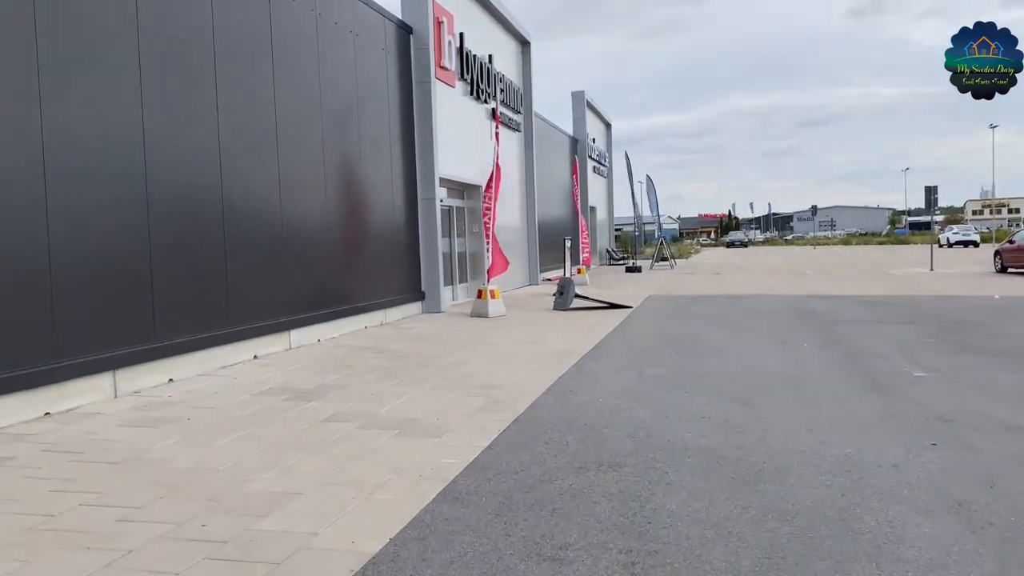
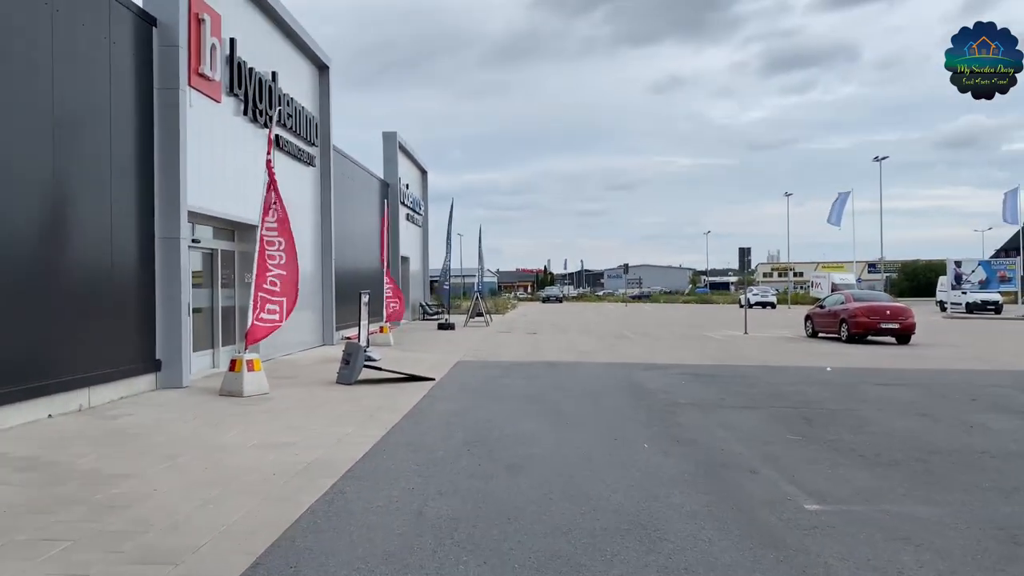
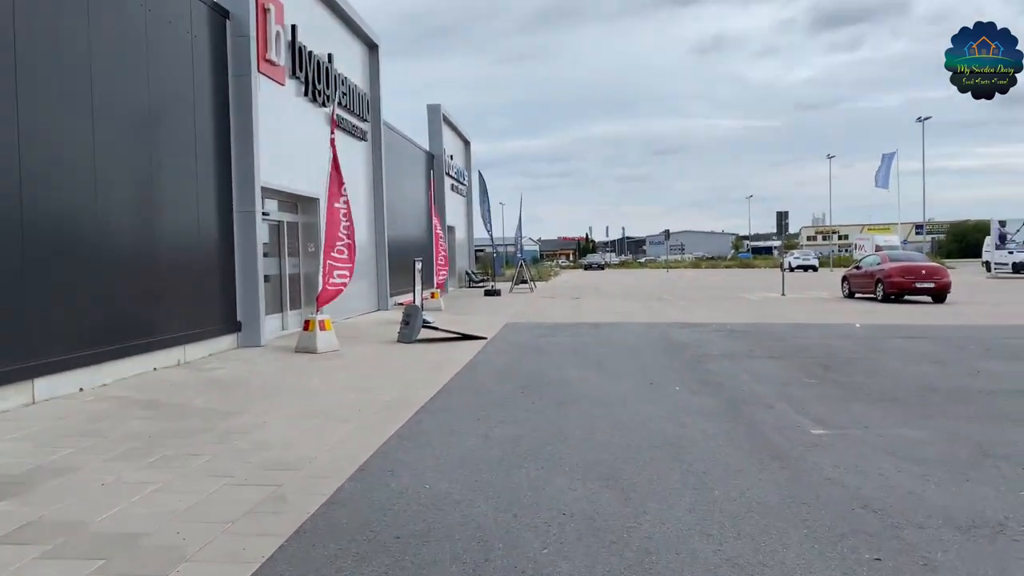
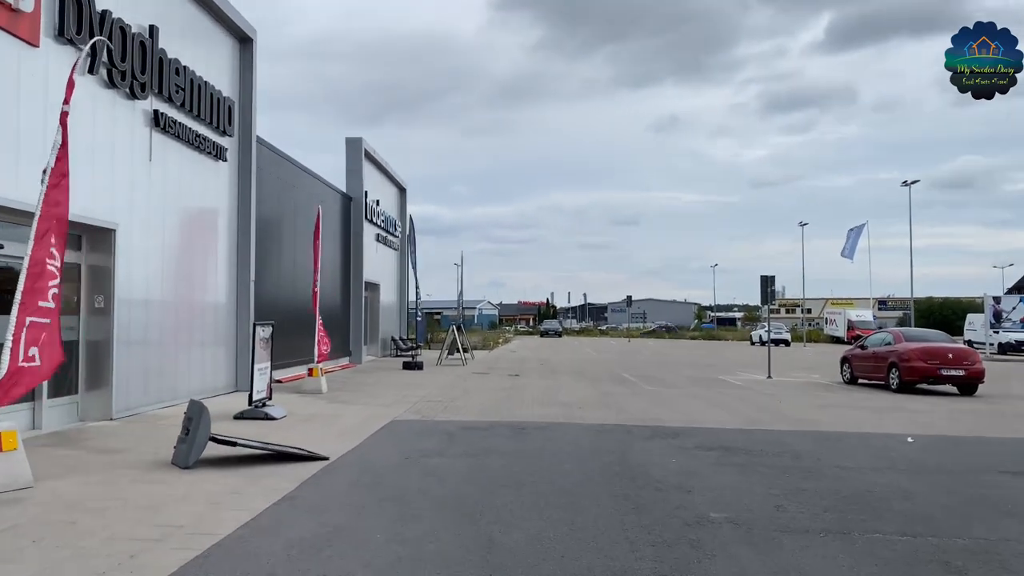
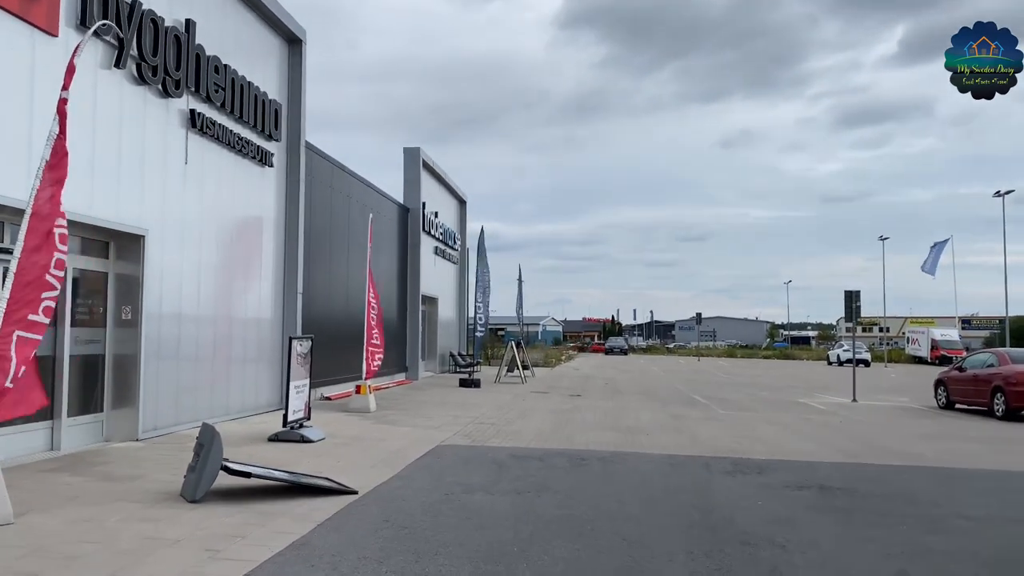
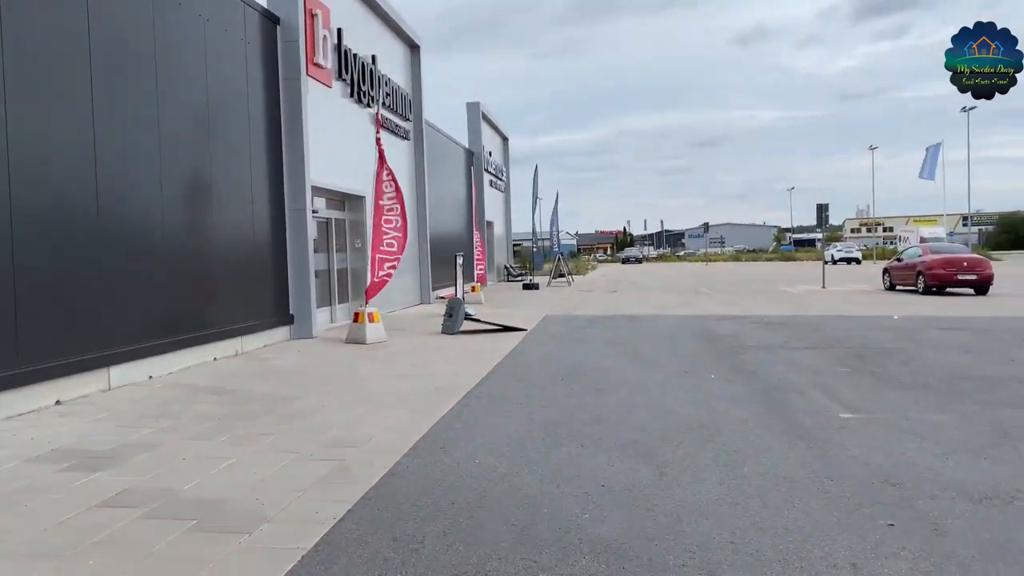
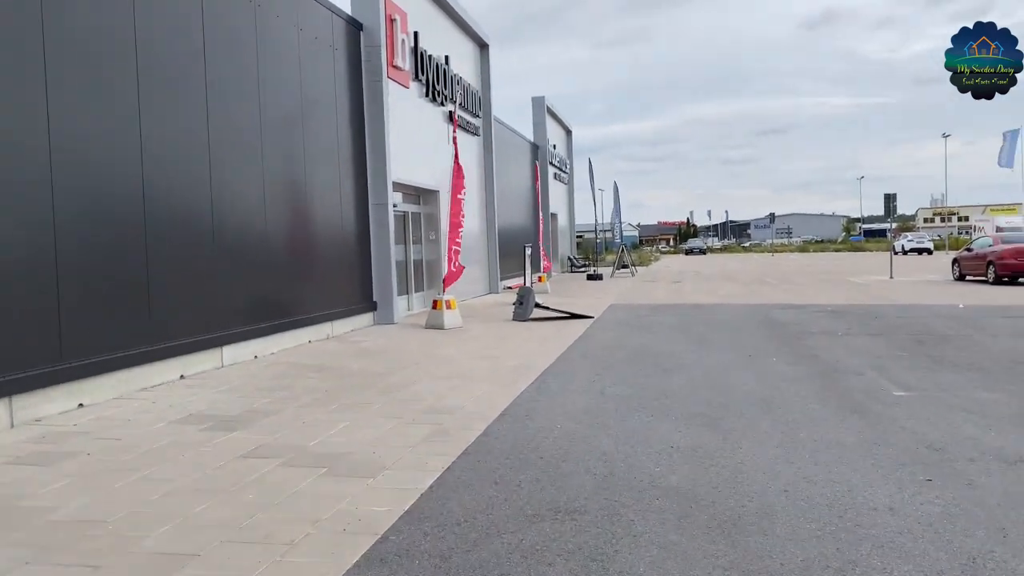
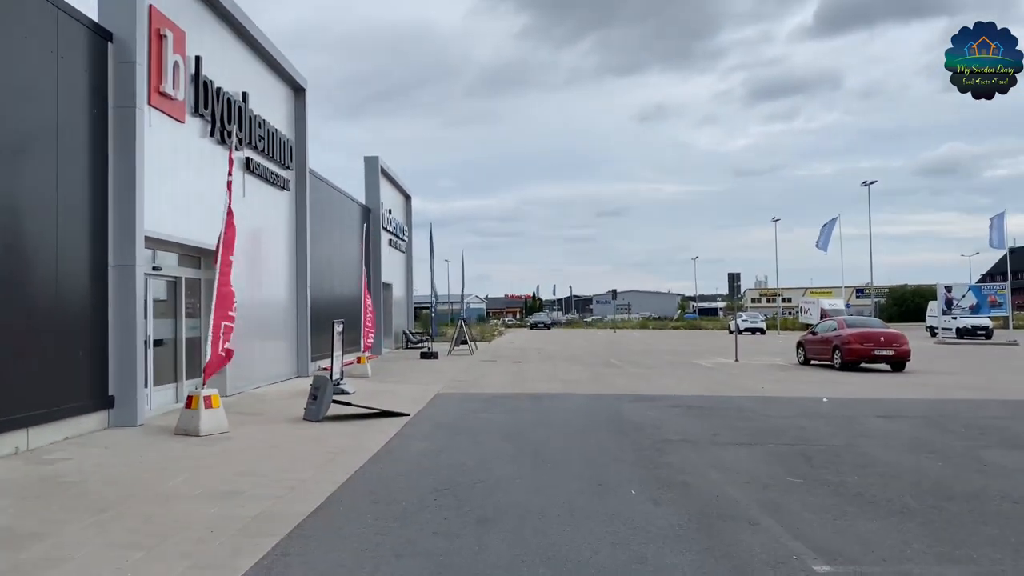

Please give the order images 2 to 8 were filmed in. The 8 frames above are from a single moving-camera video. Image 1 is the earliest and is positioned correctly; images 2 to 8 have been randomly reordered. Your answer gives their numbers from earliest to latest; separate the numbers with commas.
7, 6, 3, 2, 8, 4, 5
